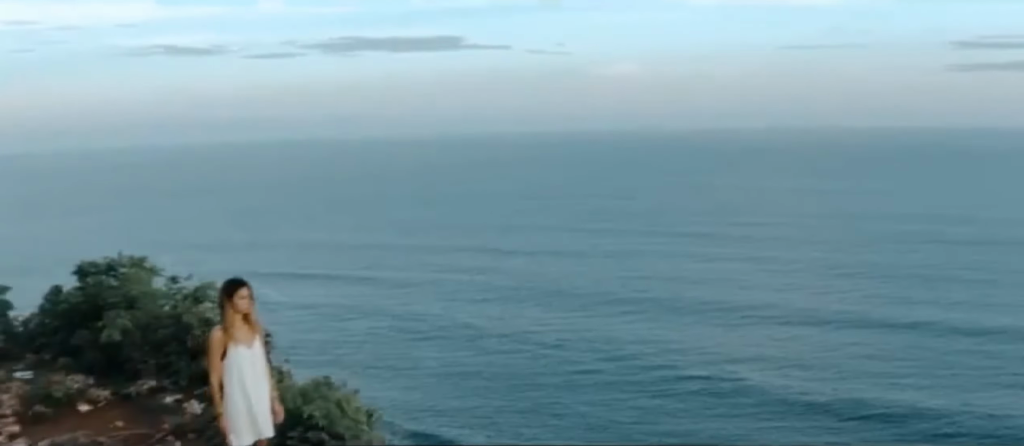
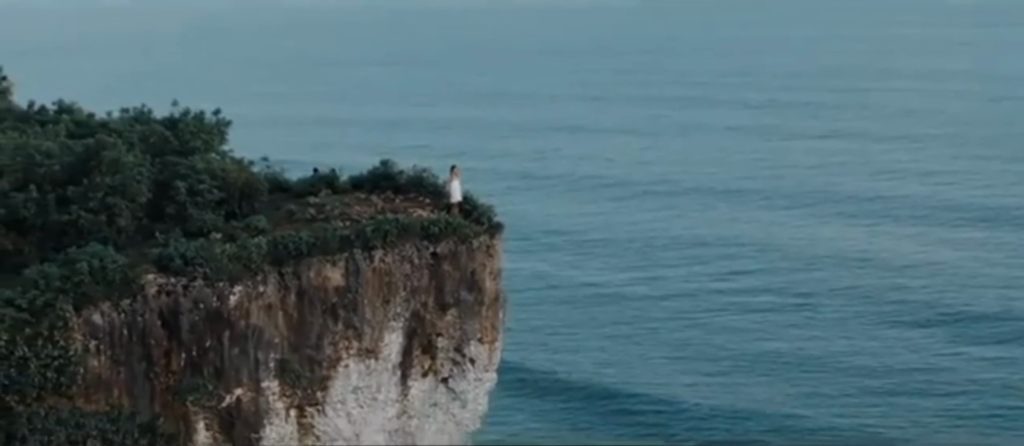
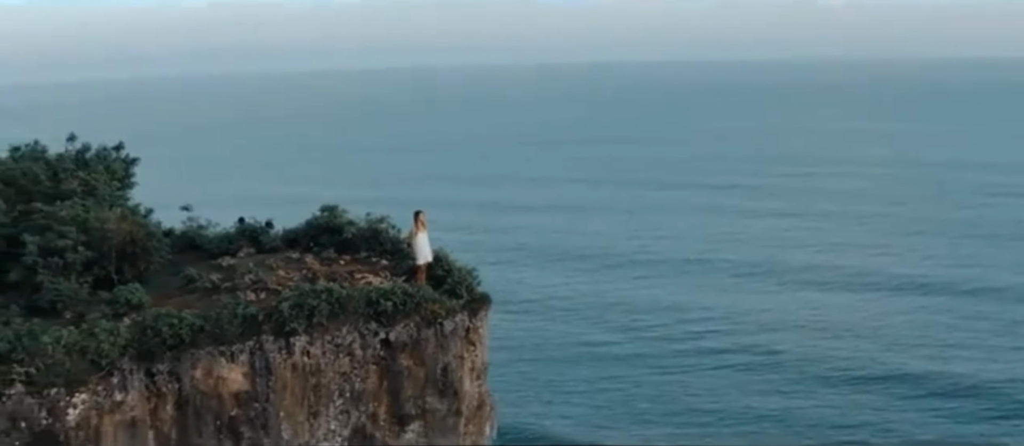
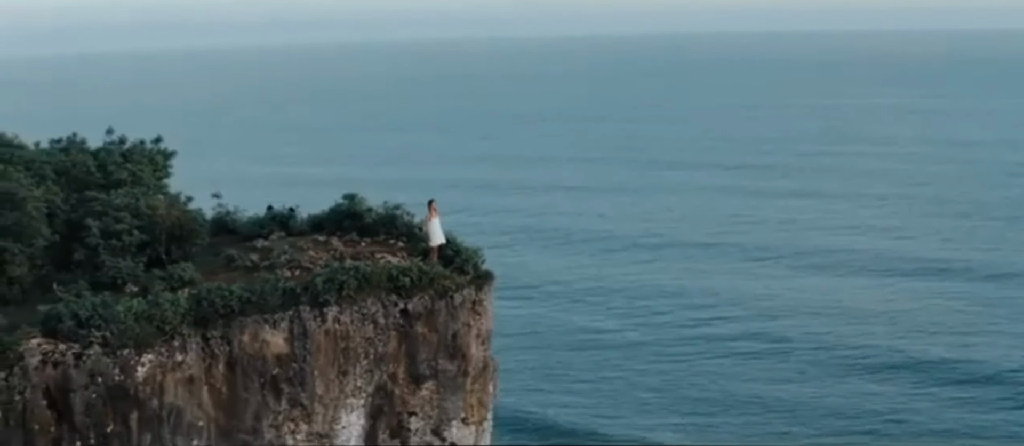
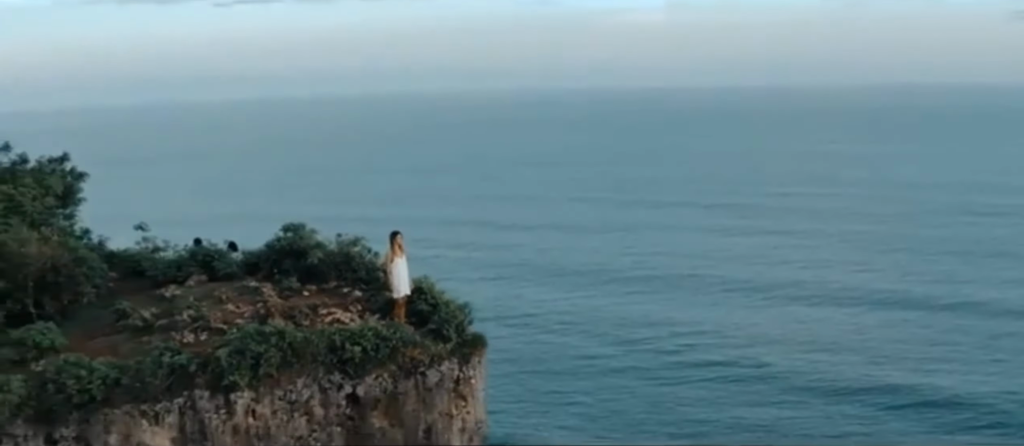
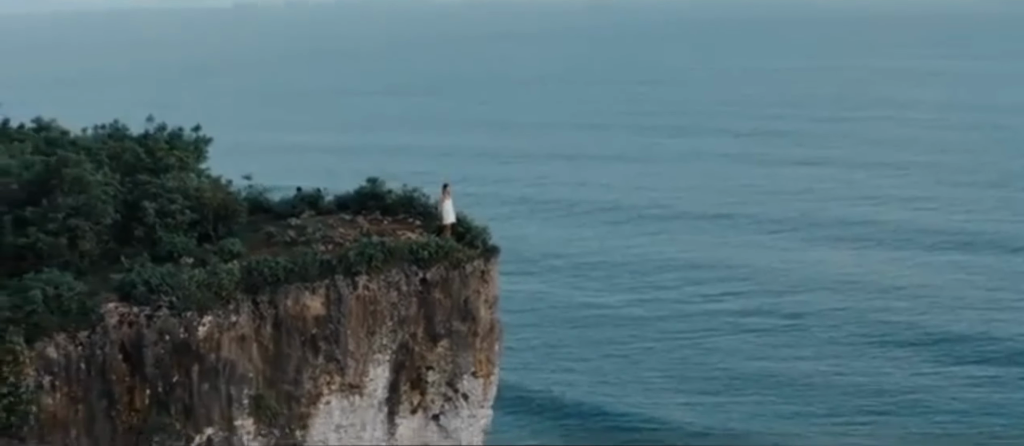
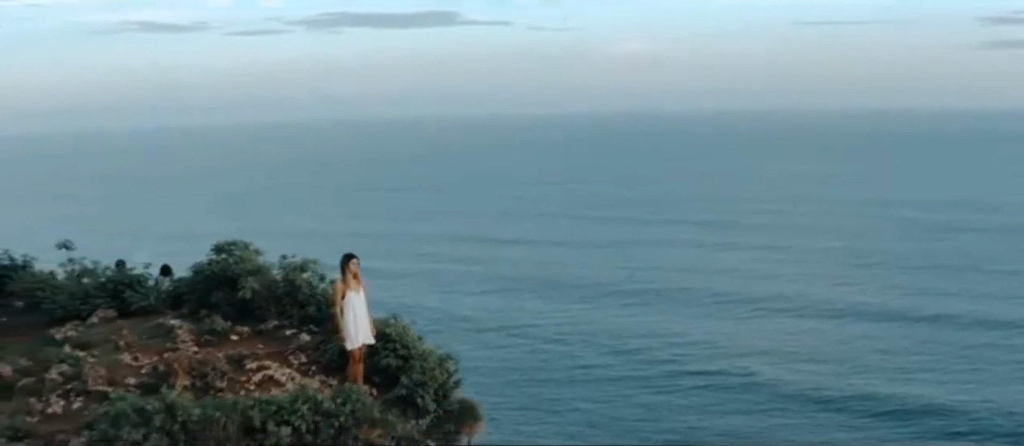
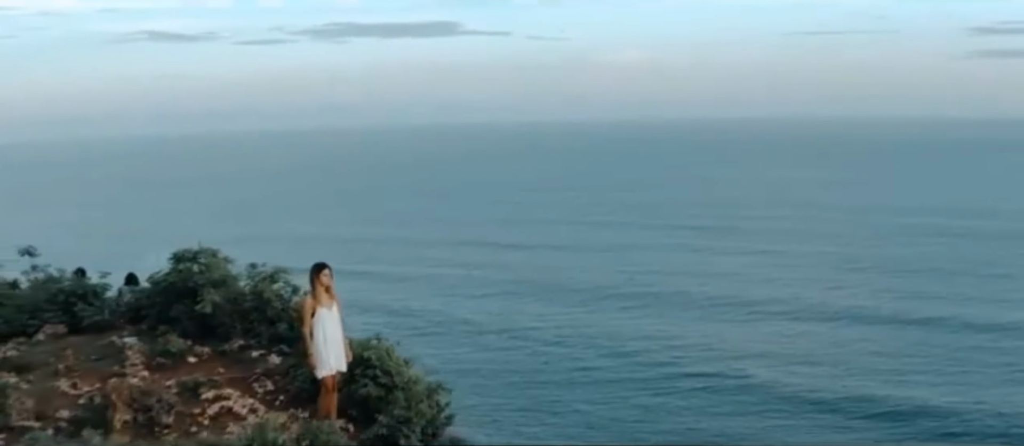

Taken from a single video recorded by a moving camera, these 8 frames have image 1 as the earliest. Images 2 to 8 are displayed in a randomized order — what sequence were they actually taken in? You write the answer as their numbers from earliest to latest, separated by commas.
8, 7, 5, 3, 4, 6, 2
